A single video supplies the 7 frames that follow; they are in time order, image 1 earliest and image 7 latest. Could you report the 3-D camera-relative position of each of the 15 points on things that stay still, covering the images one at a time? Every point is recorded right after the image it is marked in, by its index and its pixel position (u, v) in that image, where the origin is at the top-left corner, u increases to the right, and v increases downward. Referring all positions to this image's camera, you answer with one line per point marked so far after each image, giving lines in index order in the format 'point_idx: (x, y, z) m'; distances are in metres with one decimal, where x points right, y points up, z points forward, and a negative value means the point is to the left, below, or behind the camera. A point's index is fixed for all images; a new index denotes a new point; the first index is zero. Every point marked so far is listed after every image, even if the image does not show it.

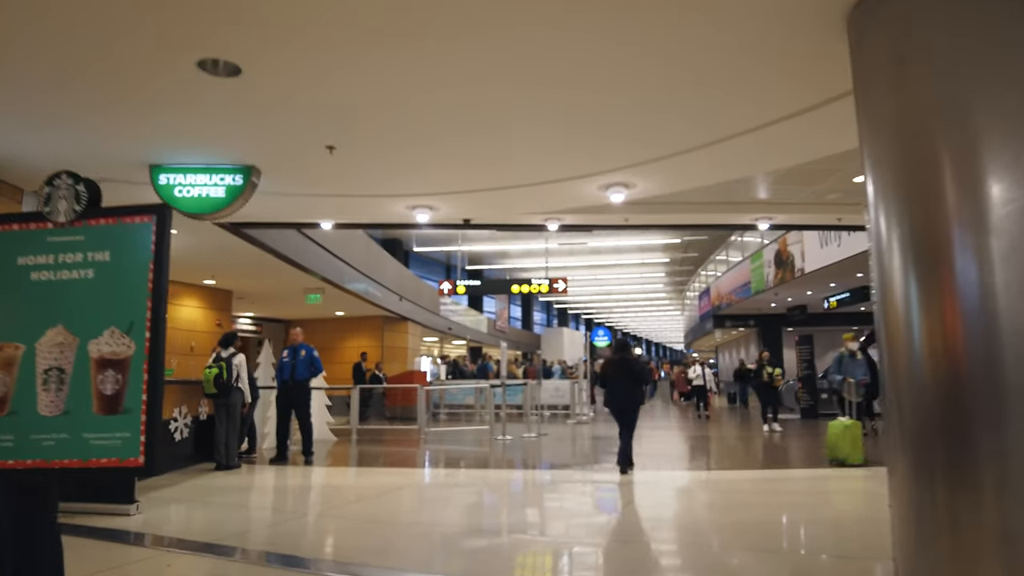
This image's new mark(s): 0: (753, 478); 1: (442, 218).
0: (+2.6, -2.1, +7.2) m
1: (-0.8, +0.7, +7.0) m
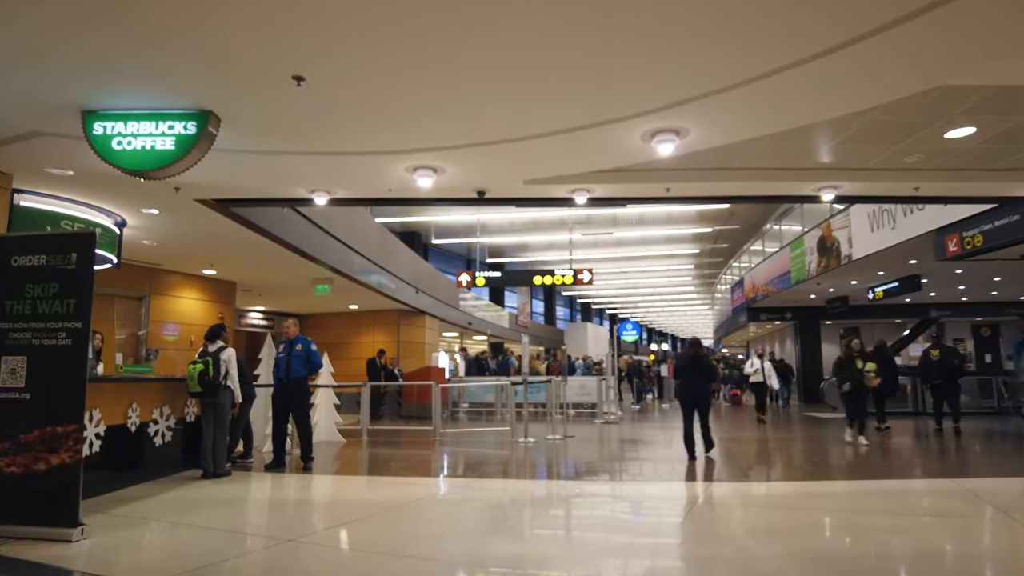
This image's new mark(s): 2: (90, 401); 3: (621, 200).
0: (+2.8, -2.0, +6.2) m
1: (-0.6, +0.9, +6.1) m
2: (-3.5, -0.9, +5.5) m
3: (+1.0, +0.8, +6.2) m
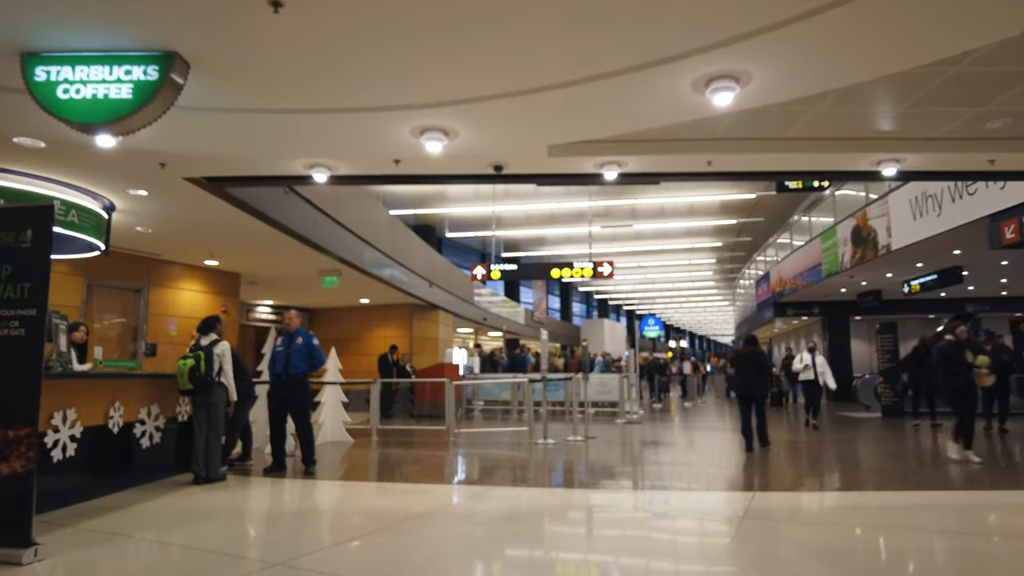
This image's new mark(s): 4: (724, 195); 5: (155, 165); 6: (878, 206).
0: (+3.0, -1.9, +5.5) m
1: (-0.4, +1.0, +5.5) m
2: (-3.4, -0.8, +4.9) m
3: (+1.2, +0.9, +5.5) m
4: (+5.9, +2.6, +18.5) m
5: (-2.9, +1.0, +5.3) m
6: (+7.2, +1.6, +12.9) m
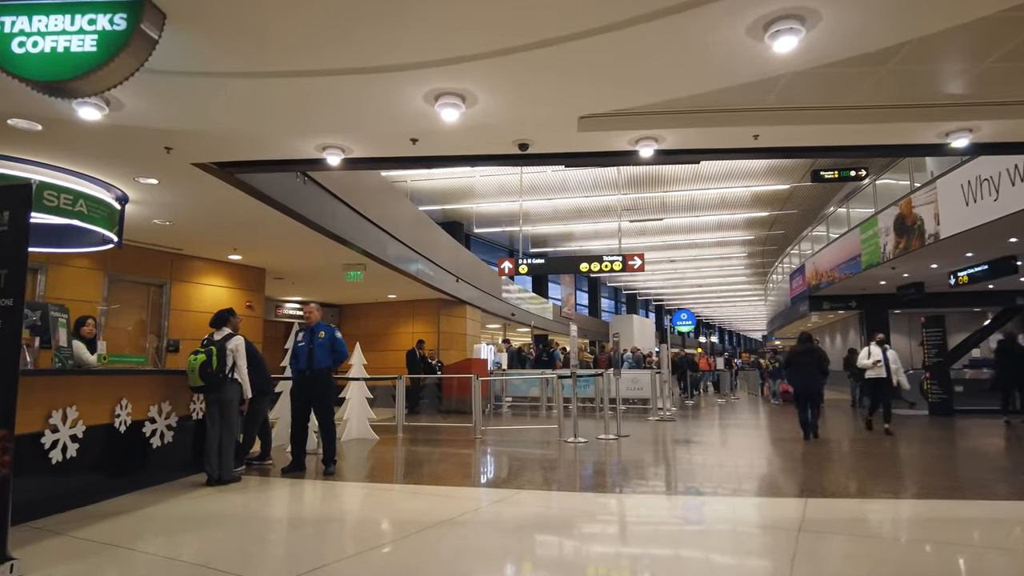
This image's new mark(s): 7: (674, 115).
0: (+3.2, -1.8, +5.0) m
1: (-0.2, +1.1, +5.1) m
2: (-3.2, -0.8, +4.7) m
3: (+1.4, +1.0, +5.1) m
4: (+6.7, +2.8, +17.8) m
5: (-2.7, +1.1, +5.0) m
6: (+7.7, +1.8, +12.2) m
7: (+1.1, +1.2, +4.5) m
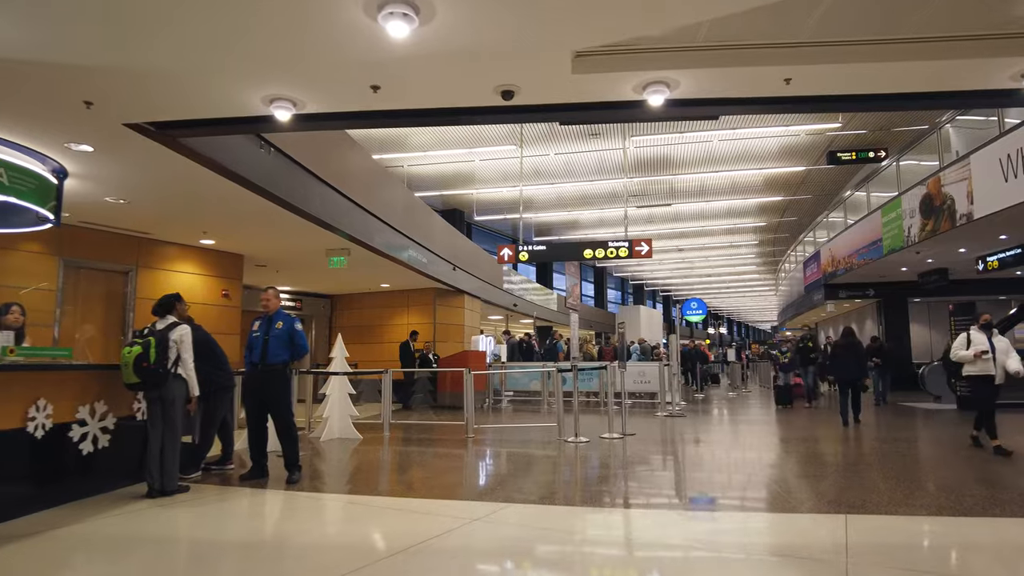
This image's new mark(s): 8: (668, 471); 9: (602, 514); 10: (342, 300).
0: (+3.1, -1.6, +4.2) m
1: (-0.3, +1.2, +4.2) m
2: (-3.3, -0.6, +3.9) m
3: (+1.3, +1.2, +4.2) m
4: (+6.7, +3.1, +16.9) m
5: (-2.8, +1.2, +4.2) m
6: (+7.6, +2.0, +11.3) m
7: (+1.0, +1.3, +3.7) m
8: (+1.8, -2.1, +7.7) m
9: (+0.7, -1.8, +5.1) m
10: (-4.1, -0.3, +15.9) m
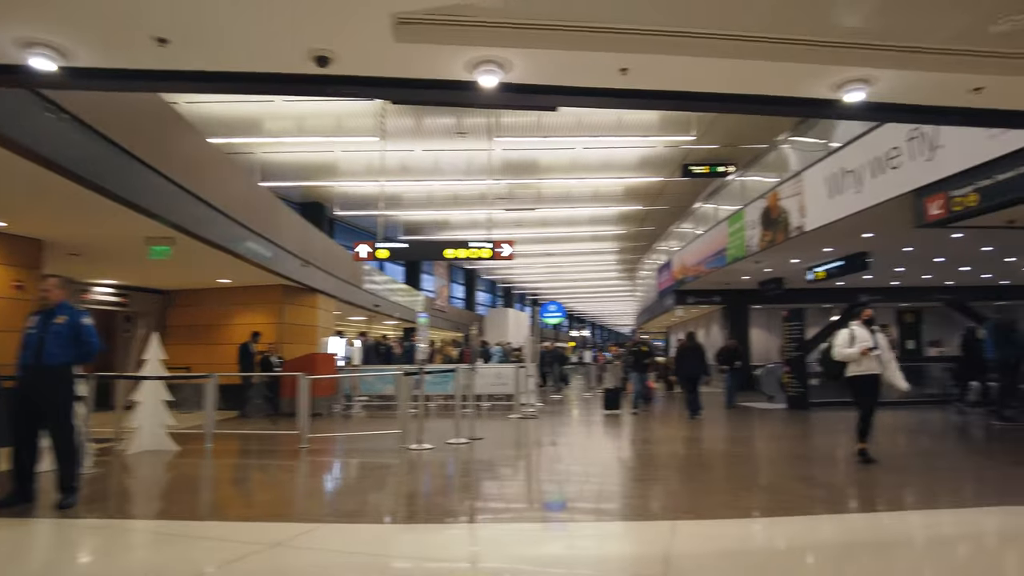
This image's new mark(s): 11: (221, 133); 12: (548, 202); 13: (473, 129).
0: (+2.0, -1.6, +4.3) m
1: (-1.3, +1.2, +3.7) m
2: (-4.2, -0.5, +2.8) m
3: (+0.2, +1.2, +4.0) m
4: (+3.1, +3.0, +17.5) m
5: (-3.8, +1.3, +3.2) m
6: (+5.1, +1.9, +12.1) m
7: (0.0, +1.4, +3.4) m
8: (0.0, -2.1, +7.5) m
9: (-0.6, -1.7, +4.8) m
10: (-7.3, -0.2, +14.4) m
11: (-6.2, +3.3, +14.0) m
12: (+1.1, +2.6, +19.8) m
13: (-0.8, +3.4, +14.0) m
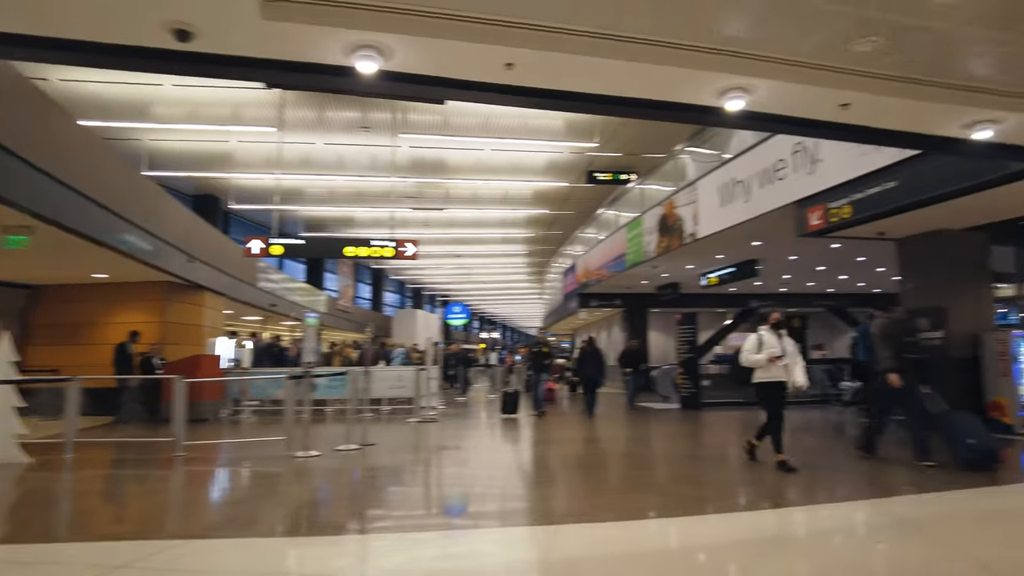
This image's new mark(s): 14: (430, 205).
0: (+1.2, -1.7, +4.4) m
1: (-2.0, +1.3, +3.4) m
2: (-4.7, -0.5, +2.1) m
3: (-0.4, +1.2, +3.9) m
4: (+0.7, +2.9, +17.6) m
5: (-4.3, +1.4, +2.6) m
6: (+3.4, +1.8, +12.6) m
7: (-0.6, +1.4, +3.3) m
8: (-1.2, -2.1, +7.3) m
9: (-1.4, -1.7, +4.5) m
10: (-9.3, -0.1, +13.2) m
11: (-8.1, +3.4, +12.9) m
12: (-1.7, +2.6, +19.7) m
13: (-2.8, +3.4, +13.7) m
14: (-2.5, +2.6, +19.8) m
